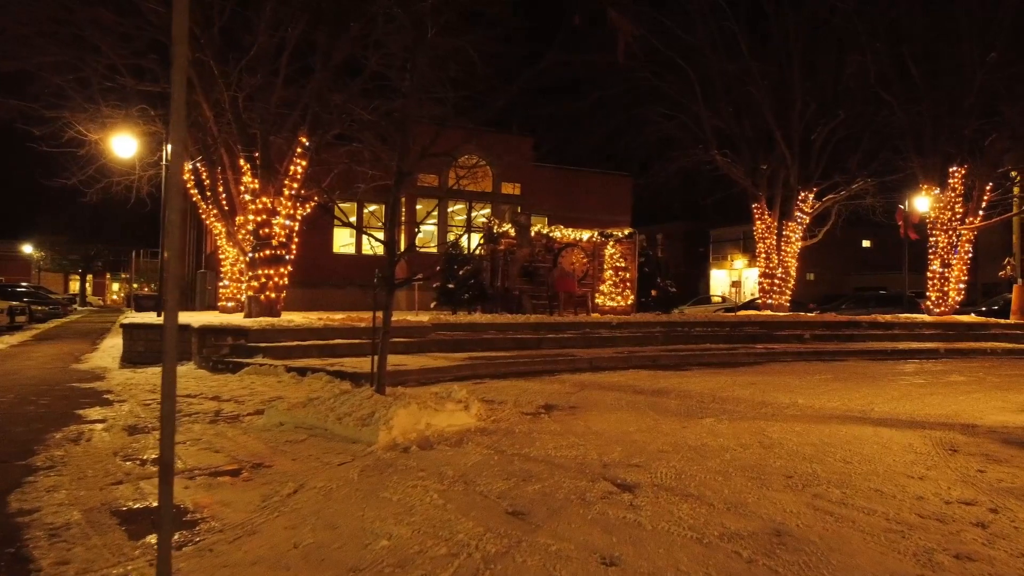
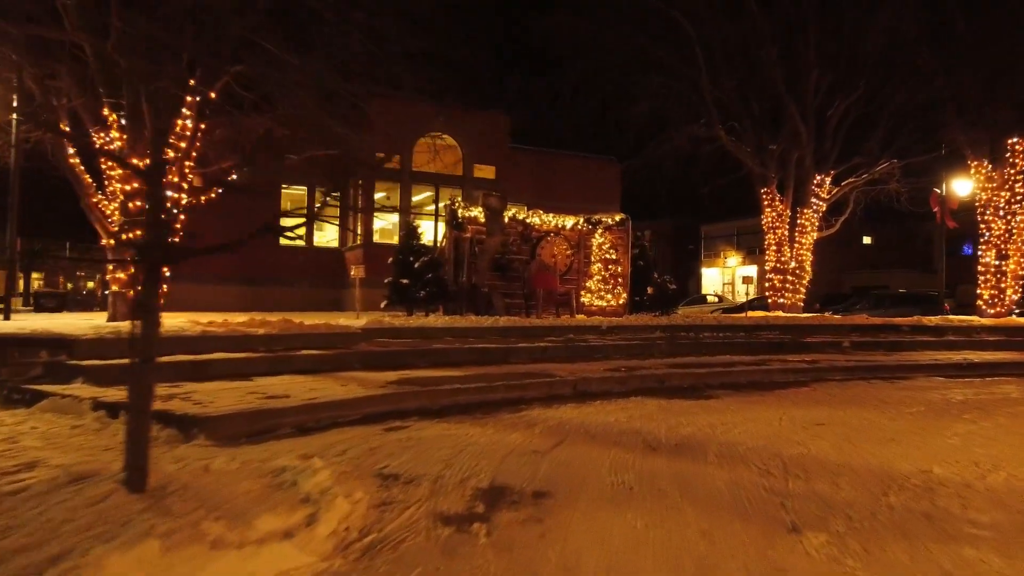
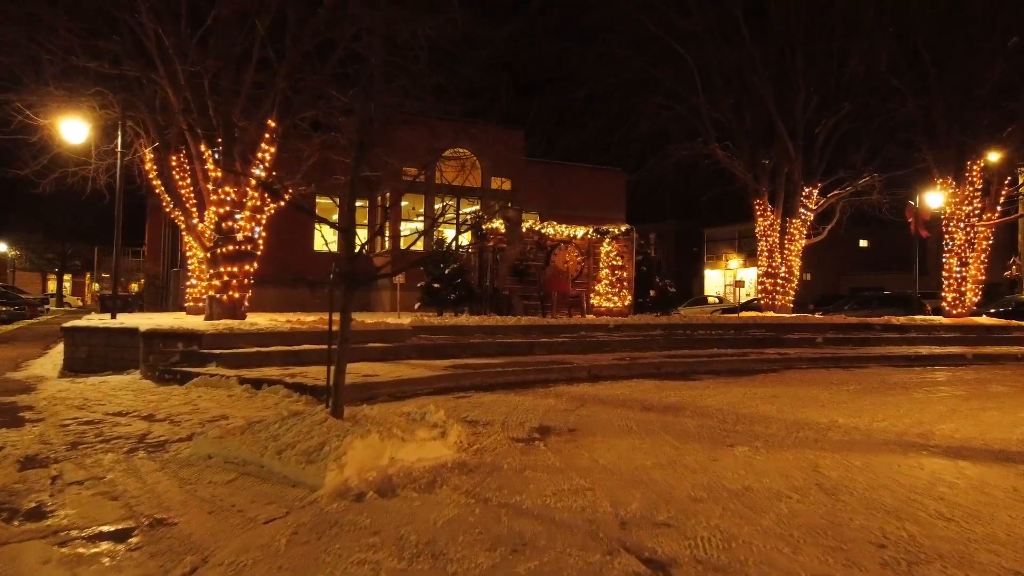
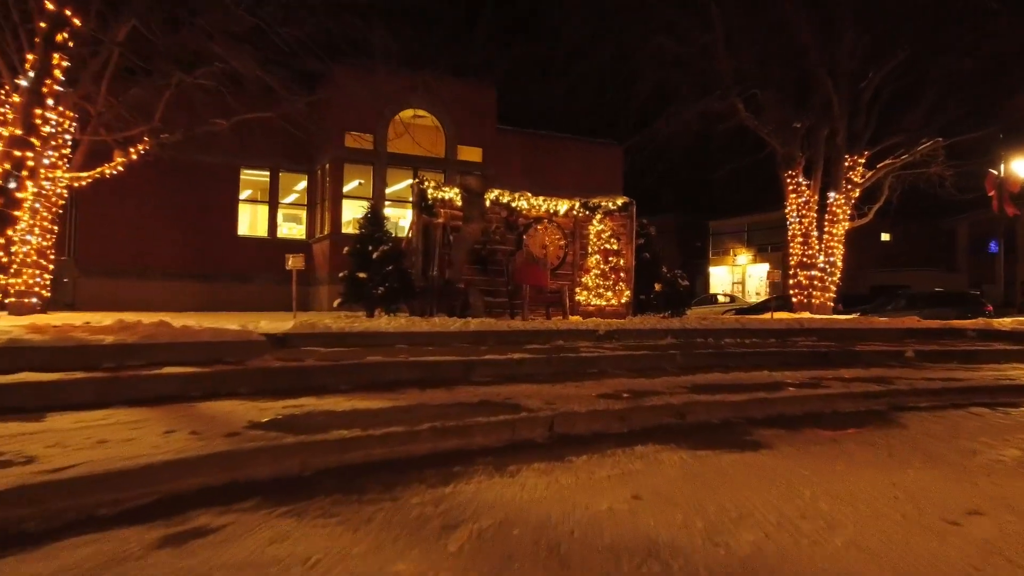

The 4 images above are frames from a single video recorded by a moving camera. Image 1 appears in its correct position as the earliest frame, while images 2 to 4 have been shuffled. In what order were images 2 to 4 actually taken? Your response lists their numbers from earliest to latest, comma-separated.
3, 2, 4
